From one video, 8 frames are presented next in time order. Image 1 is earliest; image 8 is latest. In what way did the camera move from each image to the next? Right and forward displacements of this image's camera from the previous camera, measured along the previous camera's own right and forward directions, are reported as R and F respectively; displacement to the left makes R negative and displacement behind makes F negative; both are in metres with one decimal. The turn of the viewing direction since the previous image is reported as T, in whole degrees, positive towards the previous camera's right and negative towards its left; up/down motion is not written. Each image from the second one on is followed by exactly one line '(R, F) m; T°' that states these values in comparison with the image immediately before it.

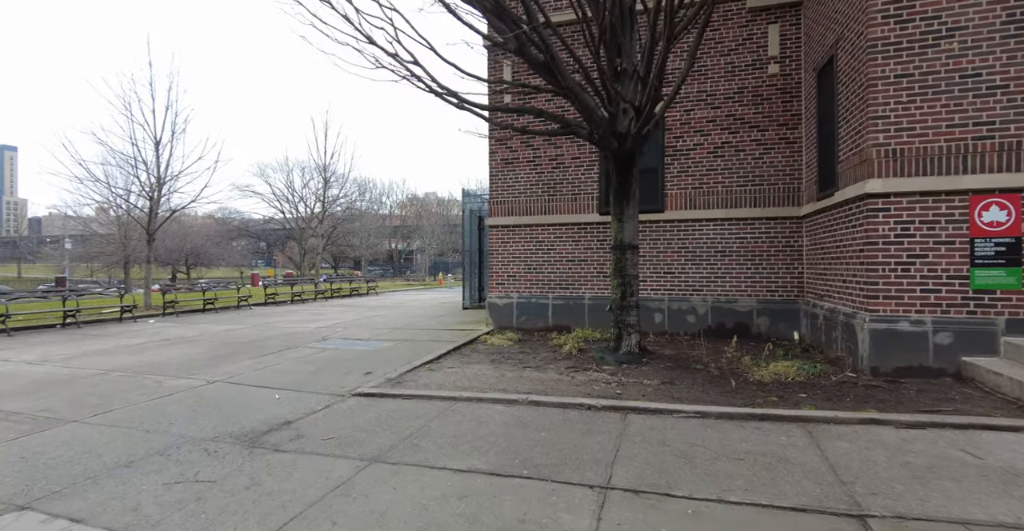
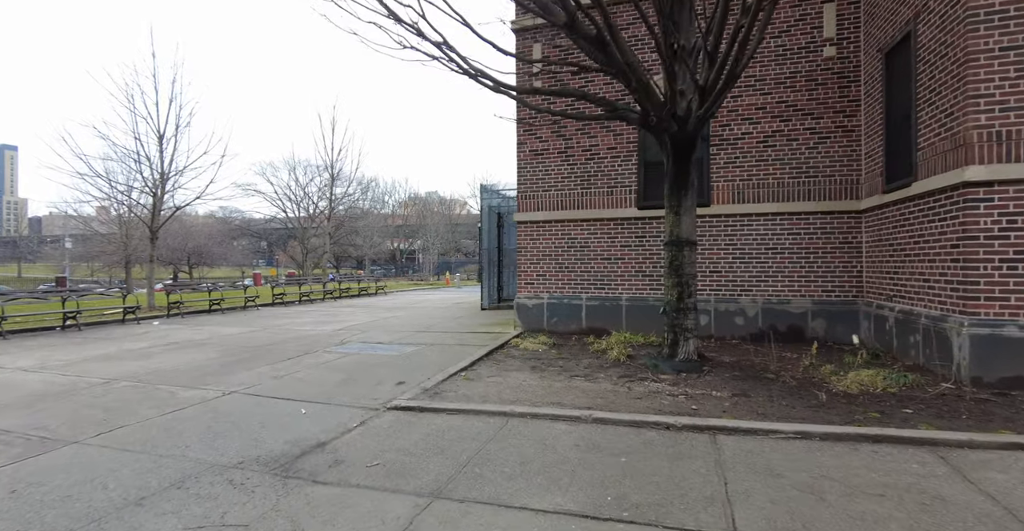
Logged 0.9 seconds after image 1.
(-0.6, +0.6) m; 0°
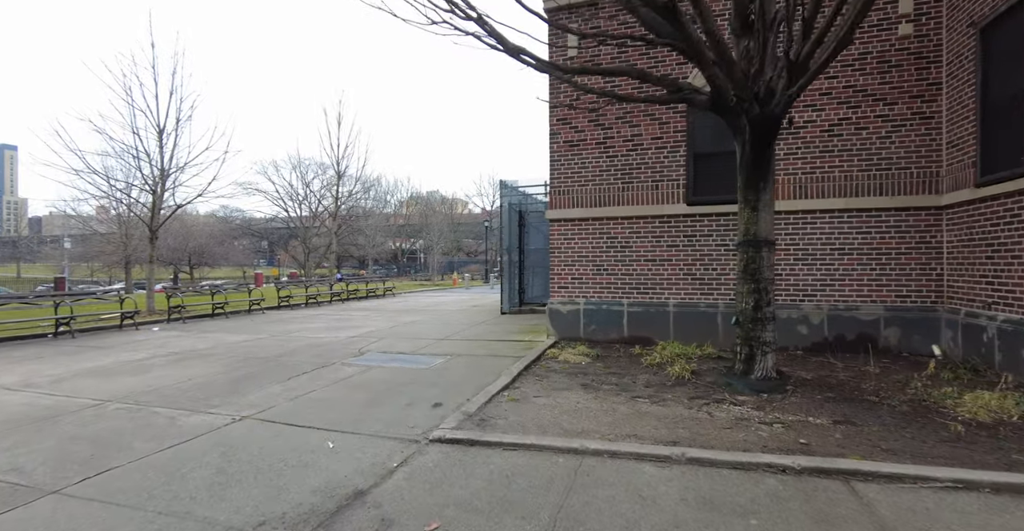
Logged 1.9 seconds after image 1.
(-0.6, +0.8) m; 0°
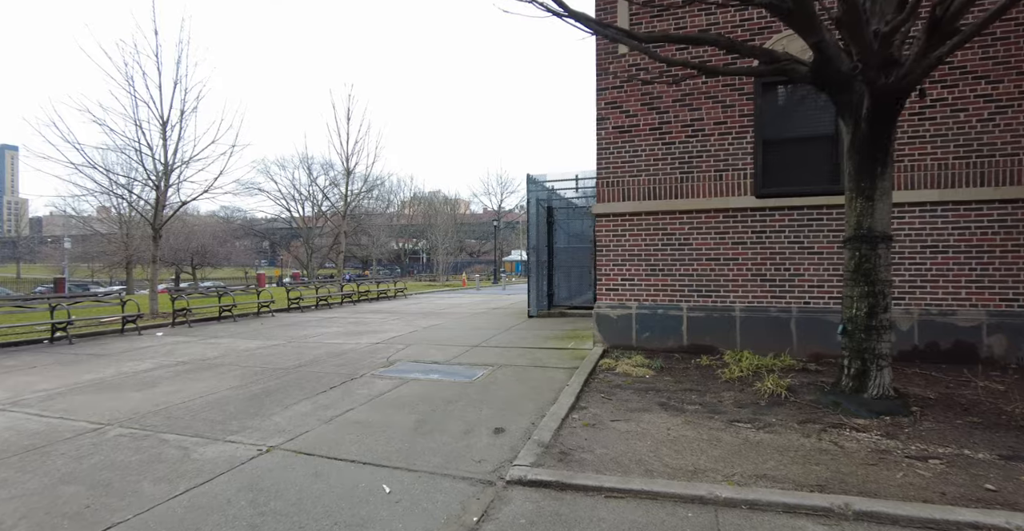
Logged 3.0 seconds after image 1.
(-0.7, +0.8) m; 0°
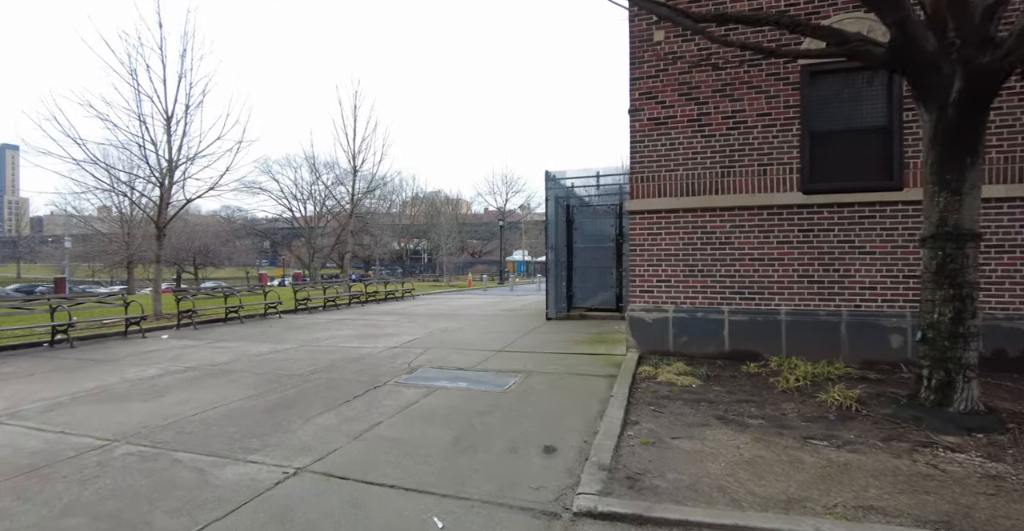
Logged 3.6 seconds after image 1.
(-0.4, +0.4) m; 0°
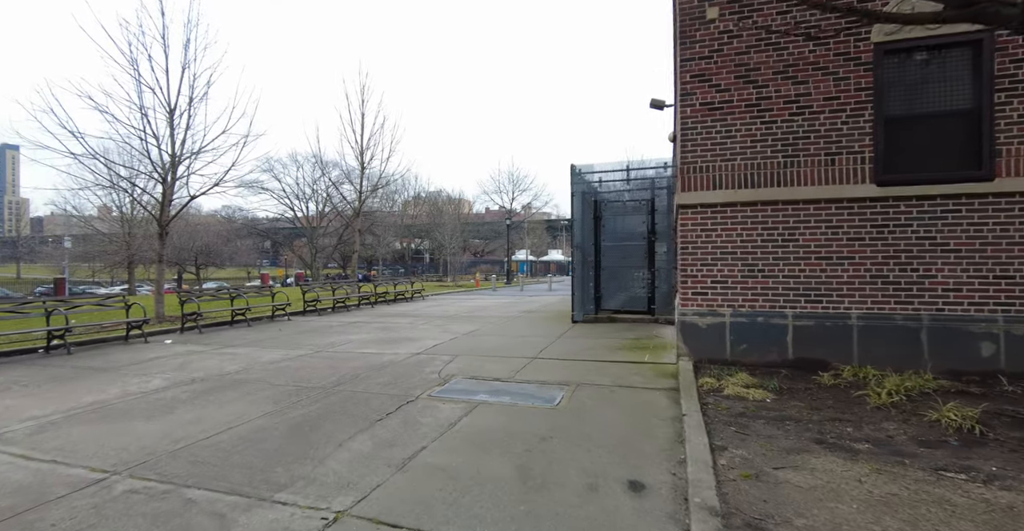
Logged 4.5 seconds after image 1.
(-0.5, +0.6) m; 0°
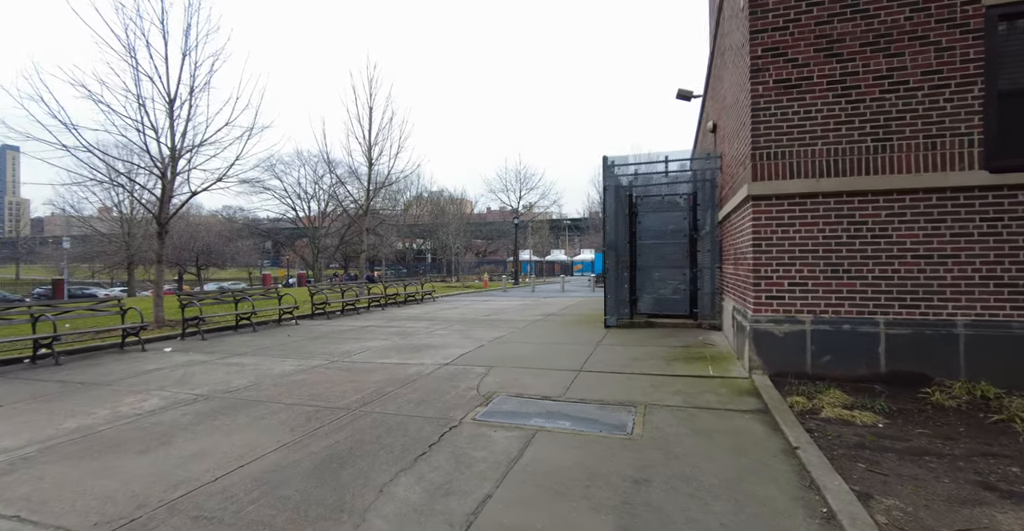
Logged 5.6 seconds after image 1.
(-0.6, +0.8) m; 0°
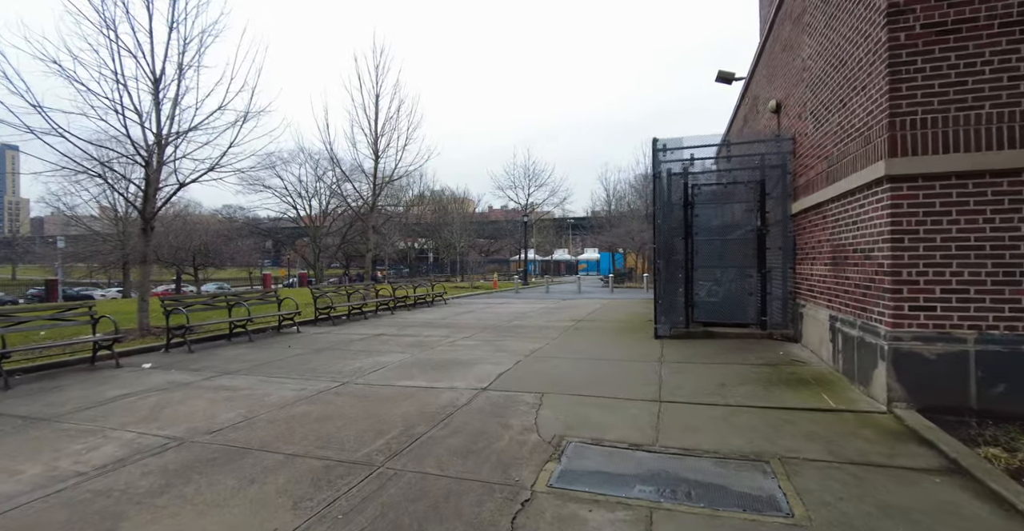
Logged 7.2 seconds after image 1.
(-0.6, +1.3) m; 0°
